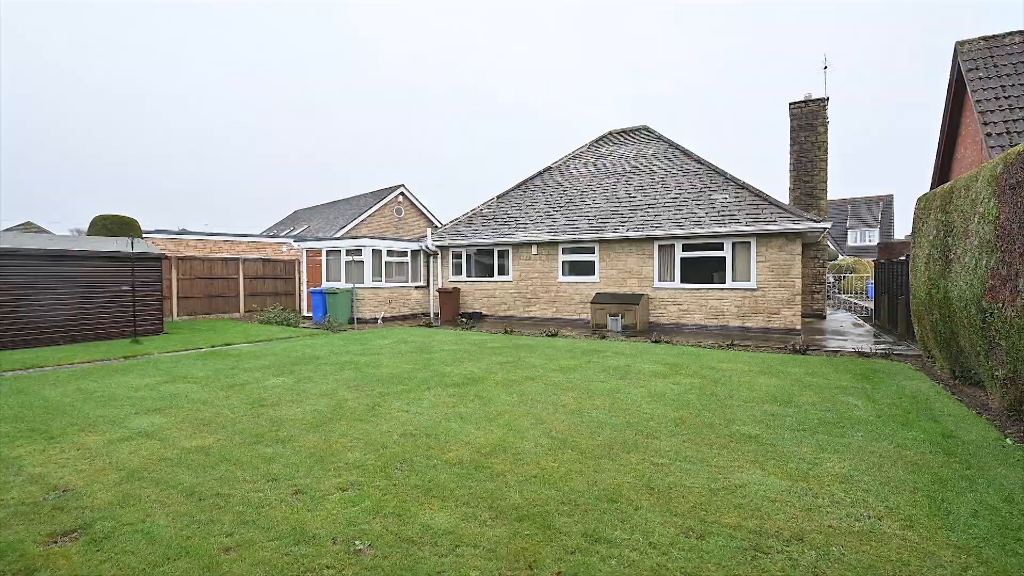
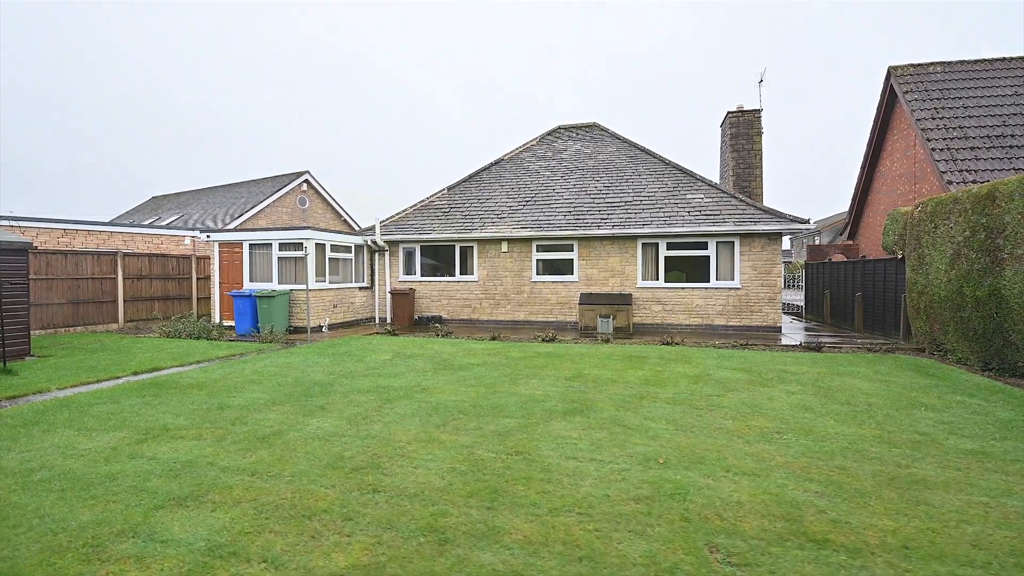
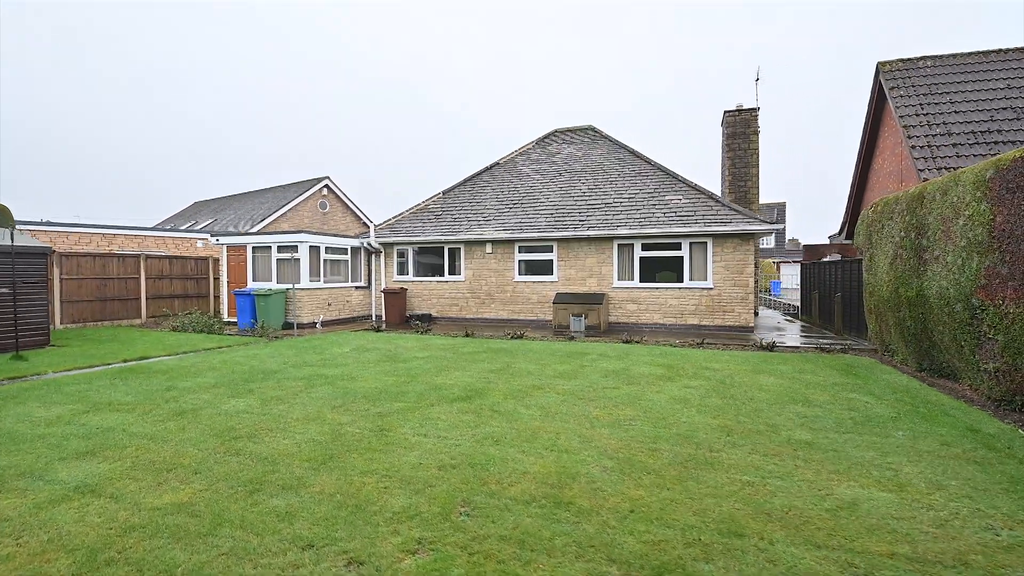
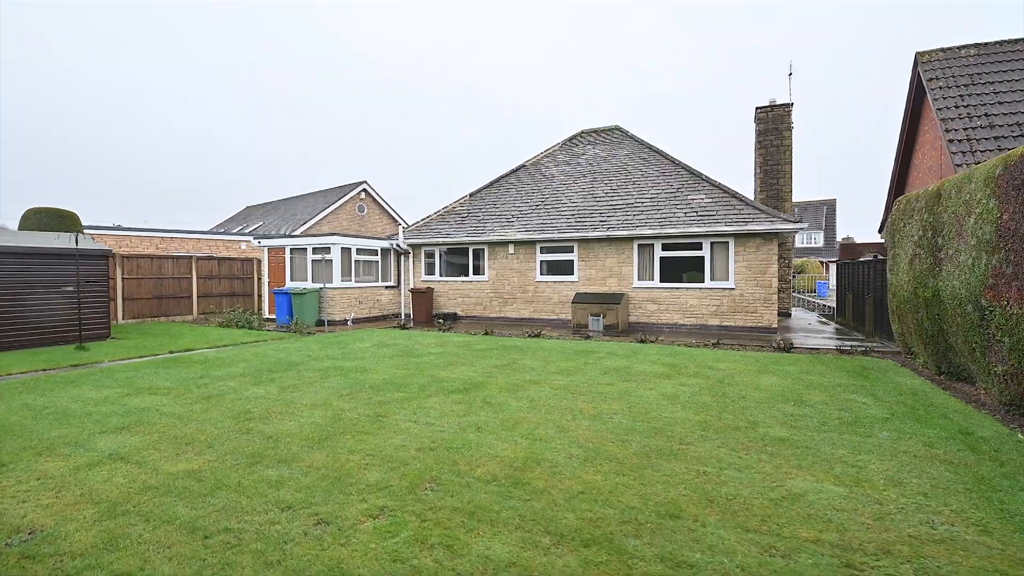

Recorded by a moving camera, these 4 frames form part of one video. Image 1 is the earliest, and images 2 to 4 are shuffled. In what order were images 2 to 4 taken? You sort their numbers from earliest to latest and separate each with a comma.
4, 3, 2
